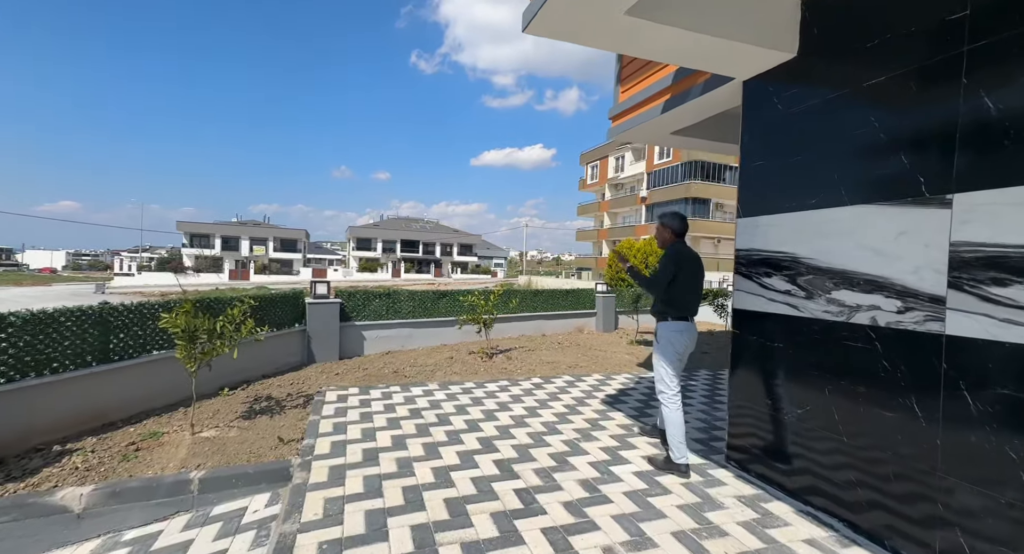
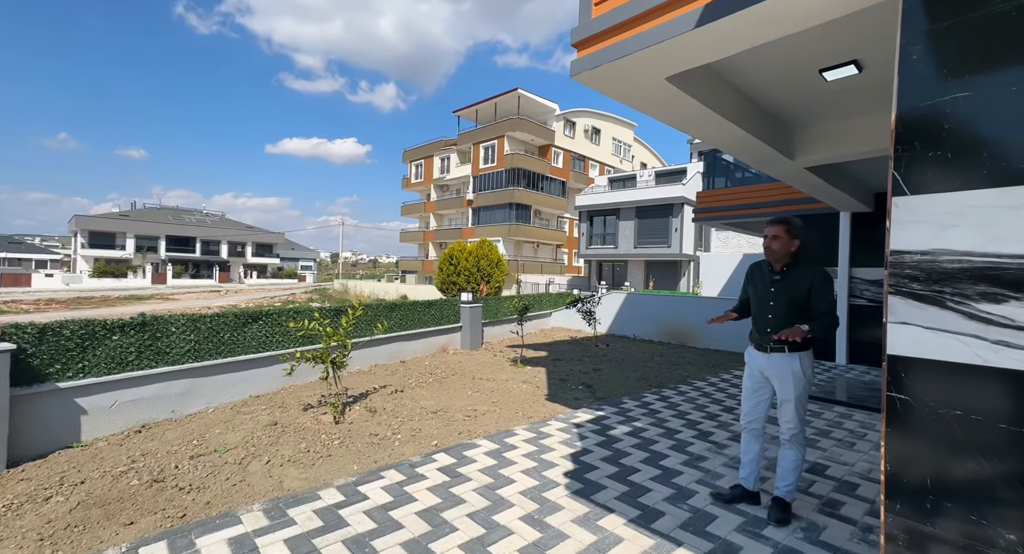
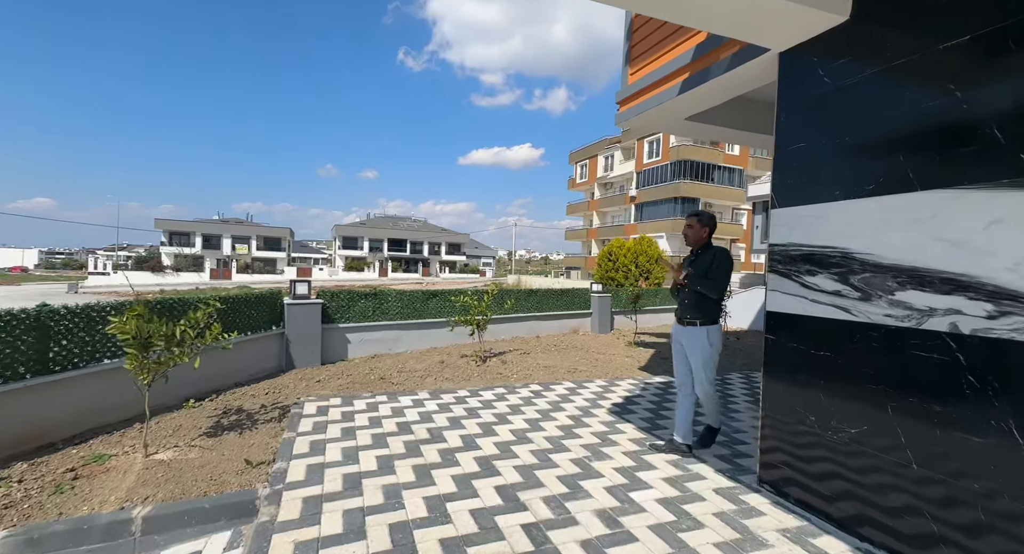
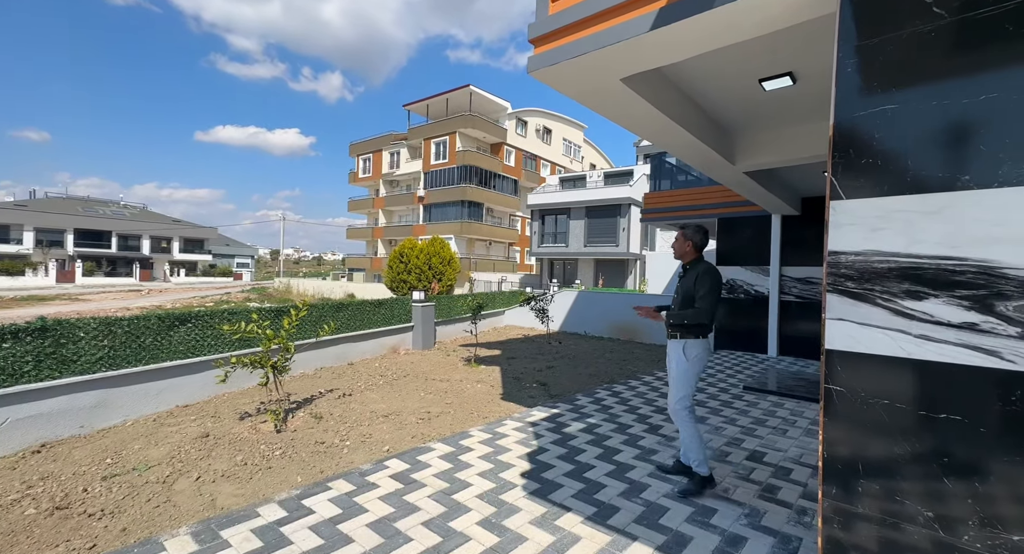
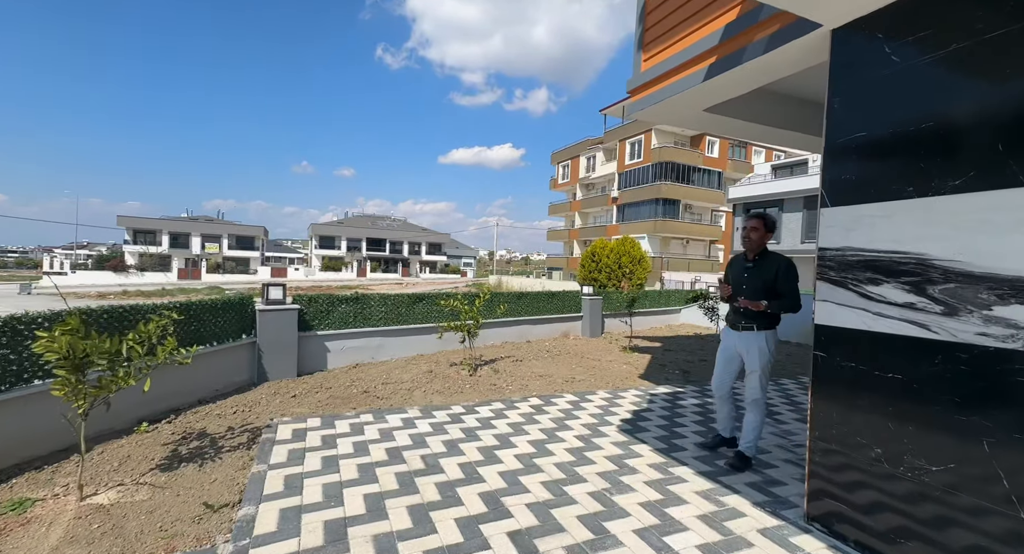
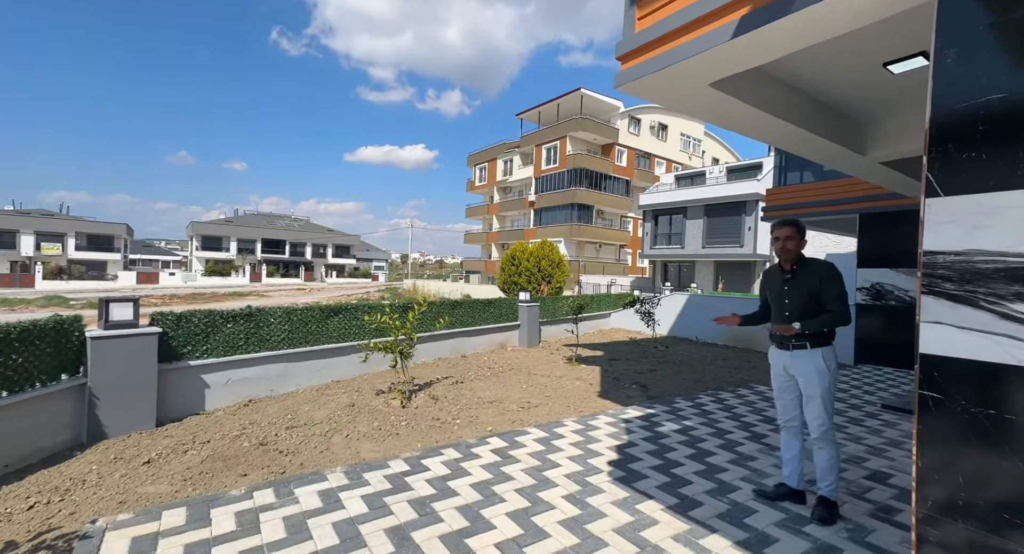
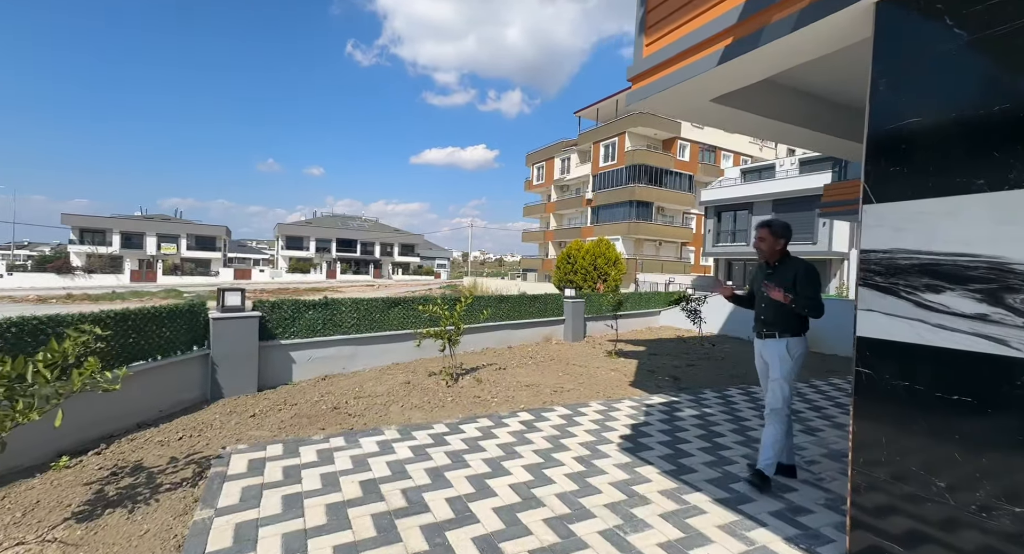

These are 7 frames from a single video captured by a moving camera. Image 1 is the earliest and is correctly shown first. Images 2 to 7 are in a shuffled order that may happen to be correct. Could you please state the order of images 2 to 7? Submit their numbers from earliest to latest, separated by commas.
3, 5, 7, 6, 2, 4
